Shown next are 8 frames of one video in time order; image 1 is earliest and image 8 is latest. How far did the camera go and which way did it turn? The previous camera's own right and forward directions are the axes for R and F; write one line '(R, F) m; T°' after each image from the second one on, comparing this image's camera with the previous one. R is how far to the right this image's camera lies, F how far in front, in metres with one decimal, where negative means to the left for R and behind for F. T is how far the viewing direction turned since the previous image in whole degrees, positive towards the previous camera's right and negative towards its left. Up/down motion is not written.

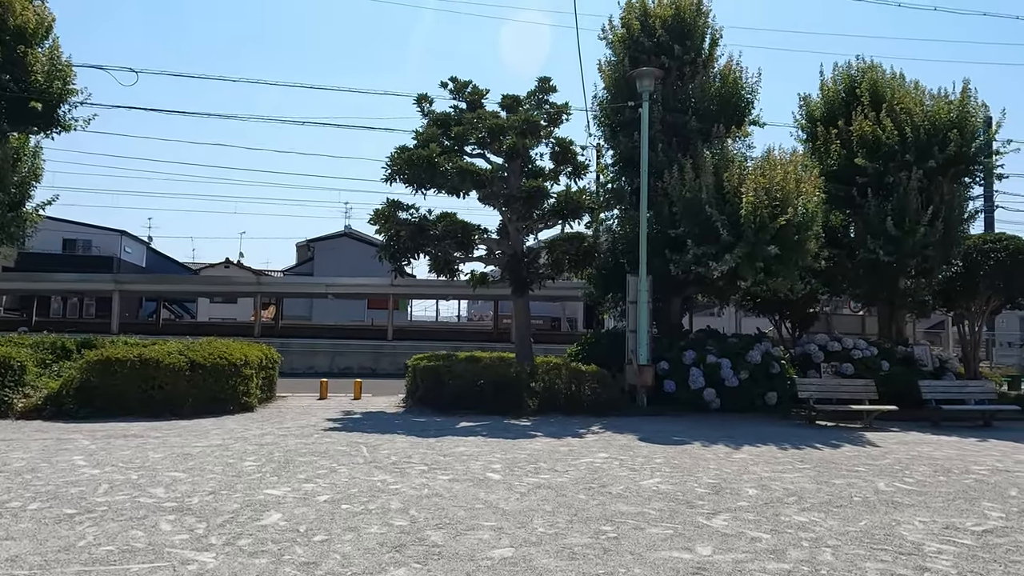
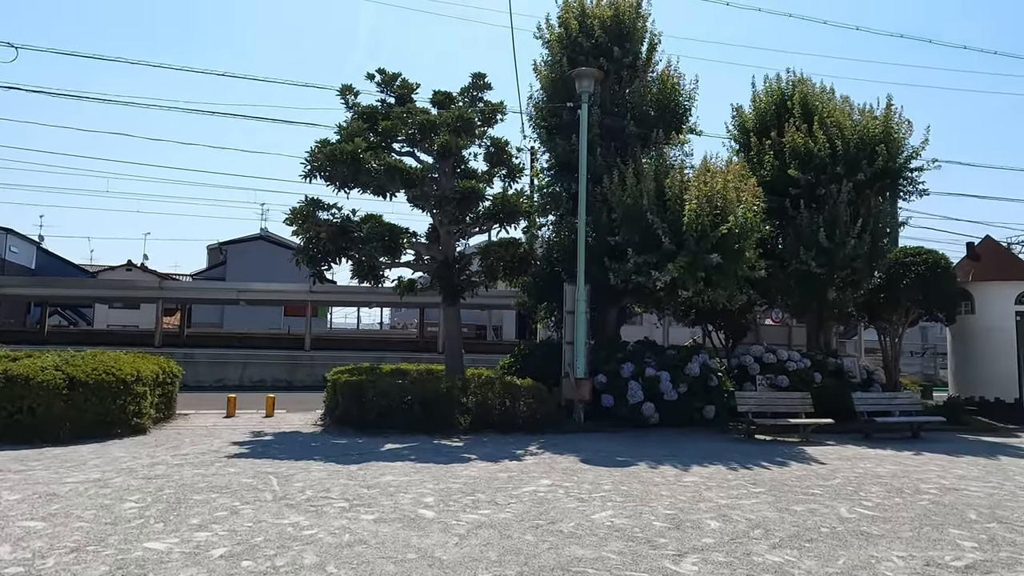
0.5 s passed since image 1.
(-0.2, +1.0) m; +7°
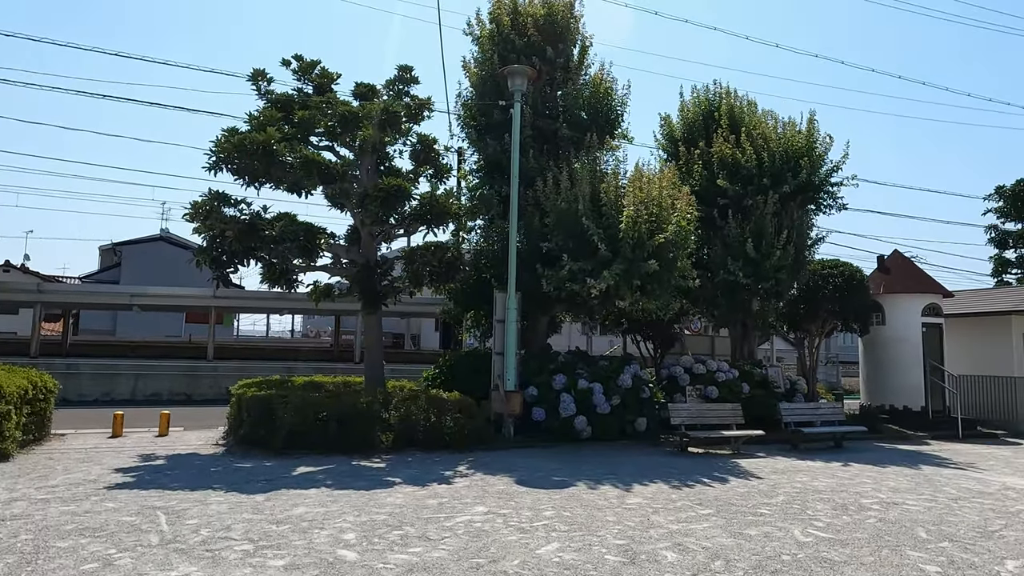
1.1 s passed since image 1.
(-0.2, +0.9) m; +7°
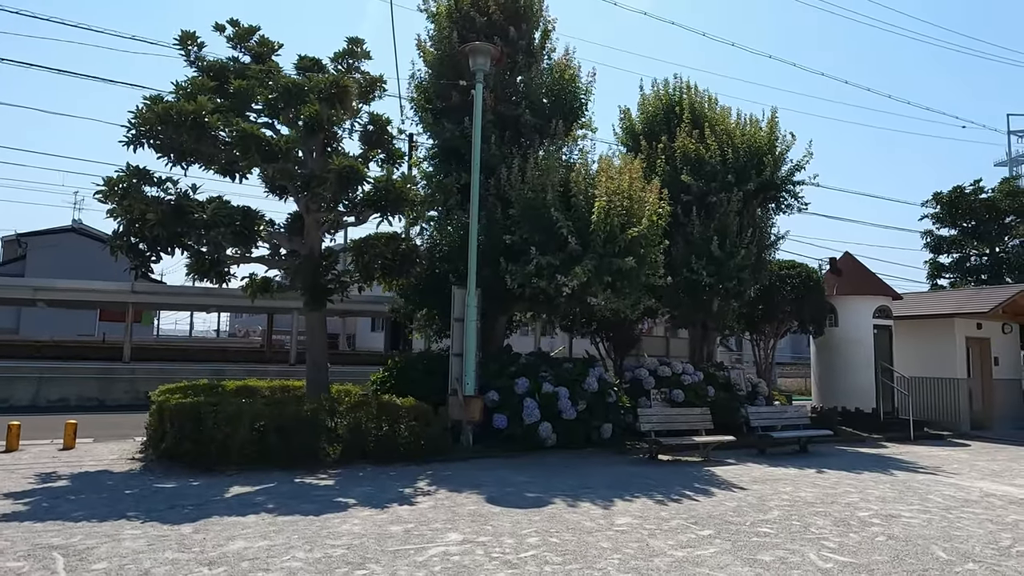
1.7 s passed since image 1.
(-0.5, +1.2) m; +6°
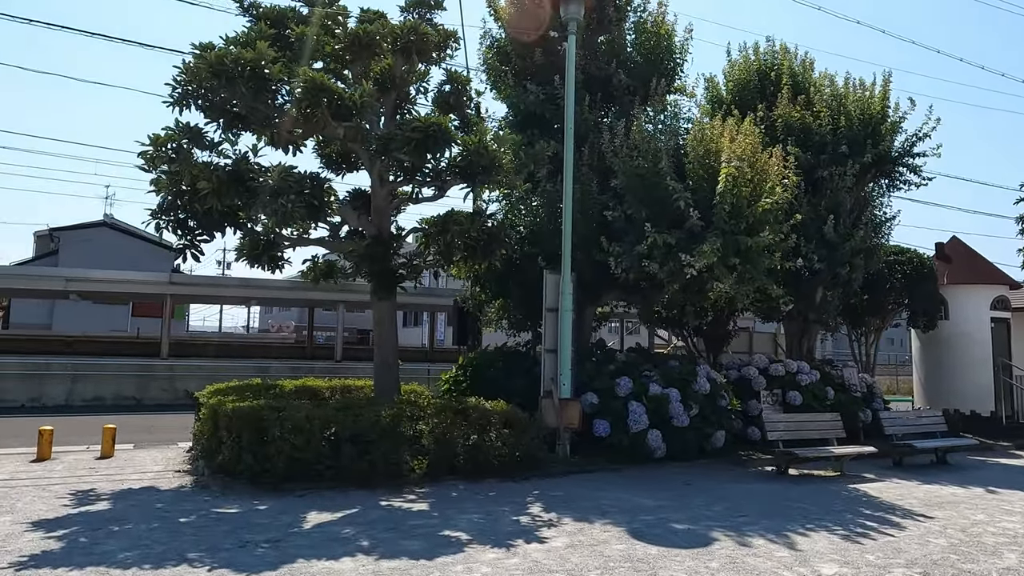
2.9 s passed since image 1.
(-1.4, +1.9) m; -2°
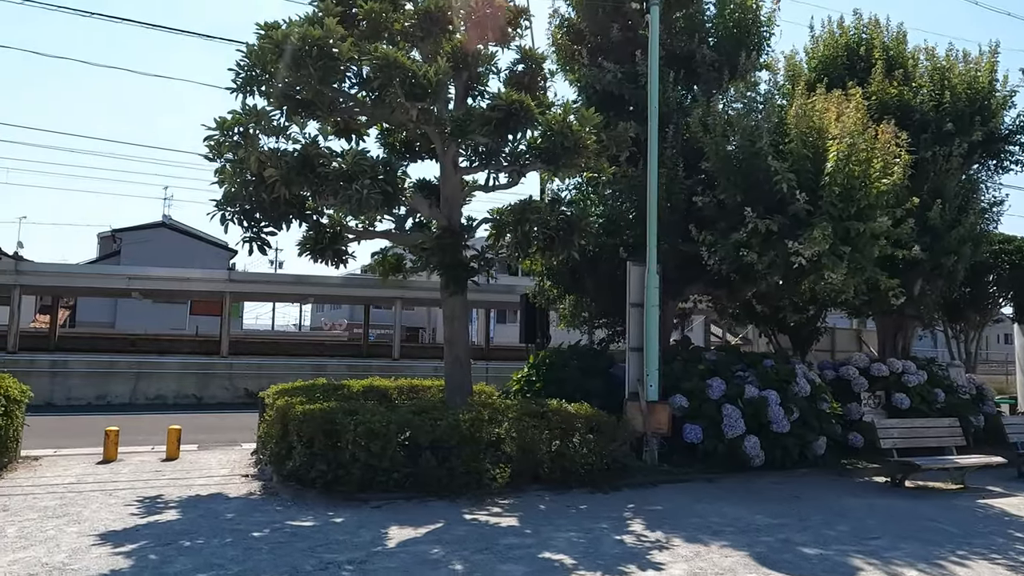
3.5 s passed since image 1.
(-0.6, +0.8) m; -4°
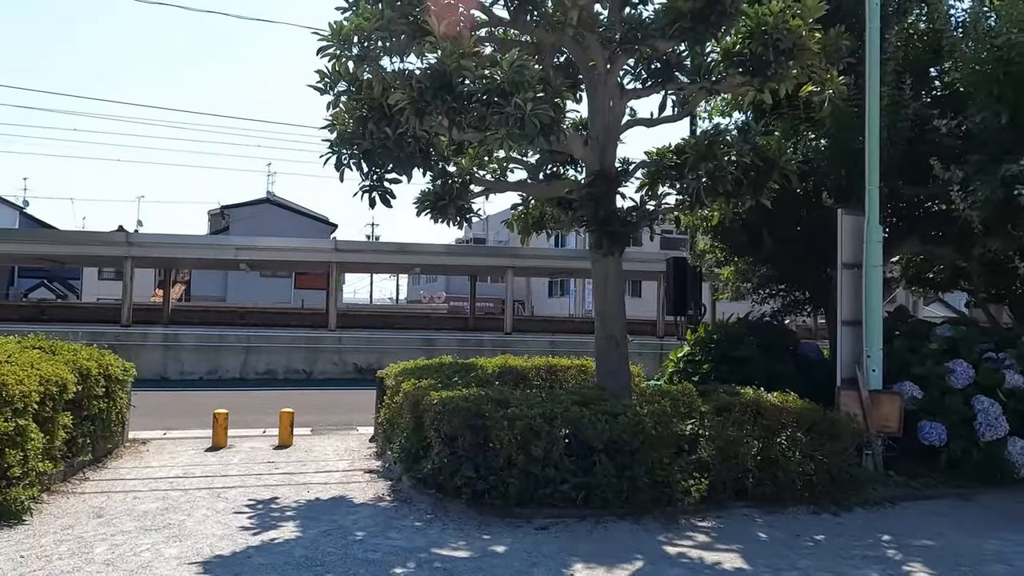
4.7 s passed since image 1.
(-1.1, +2.0) m; -8°
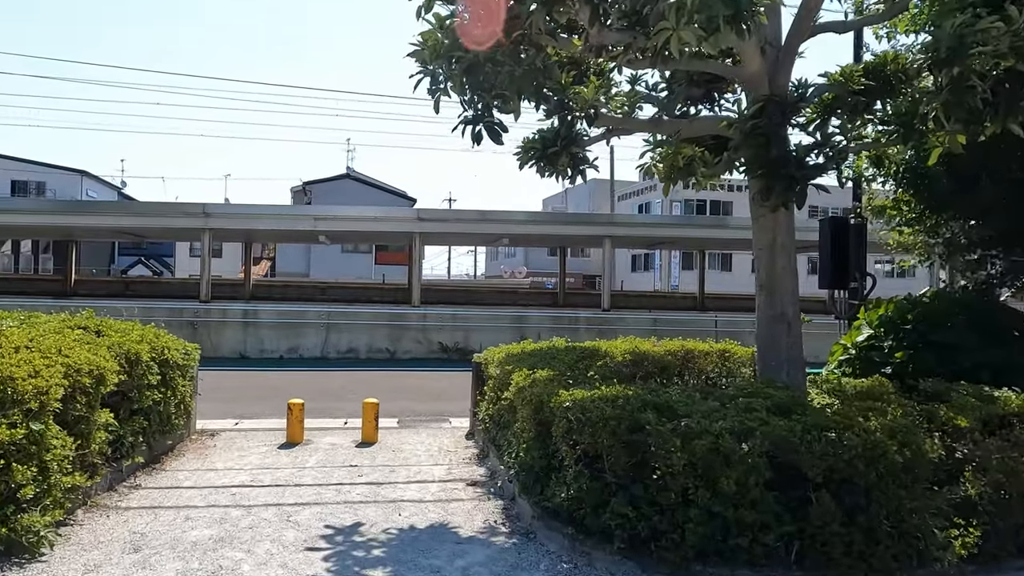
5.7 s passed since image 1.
(-0.7, +1.9) m; -6°
